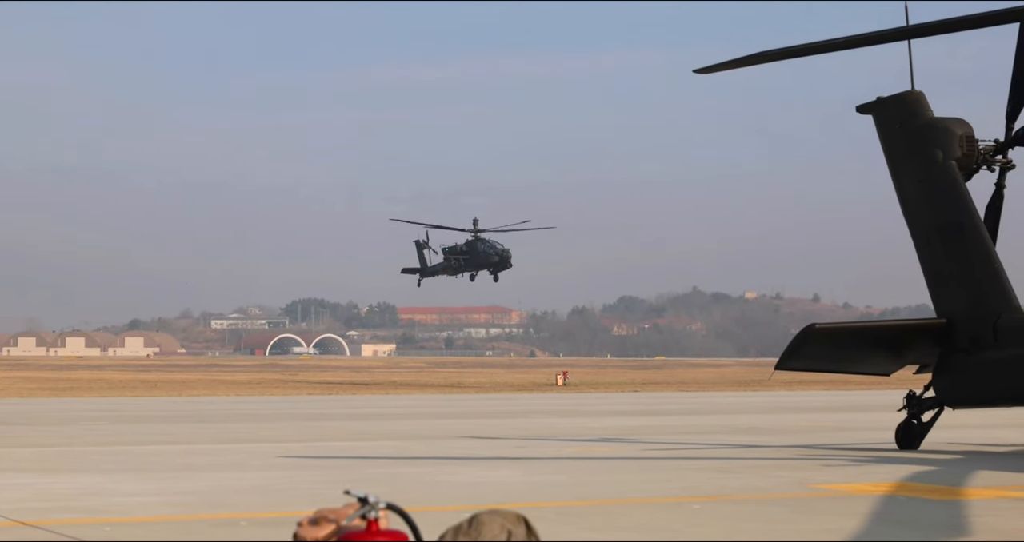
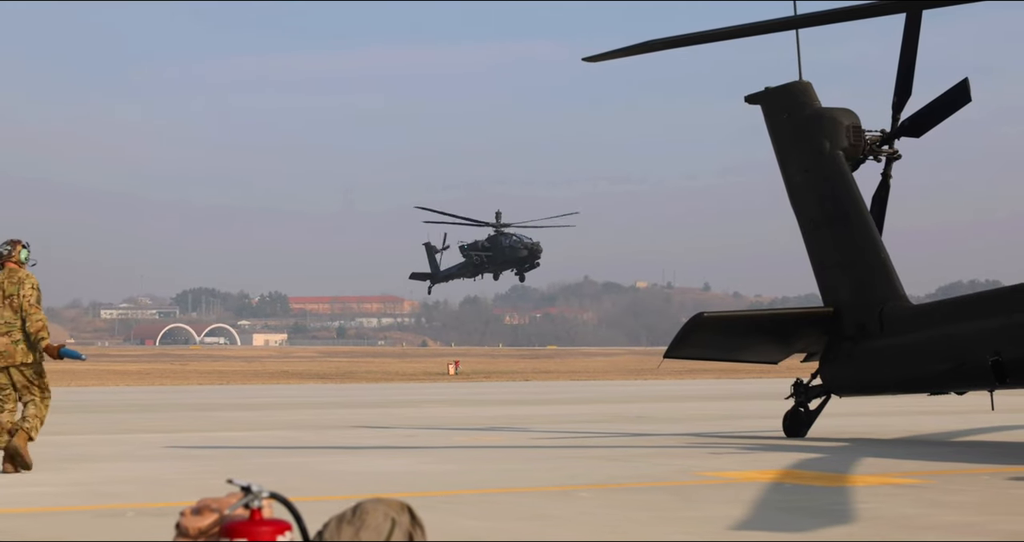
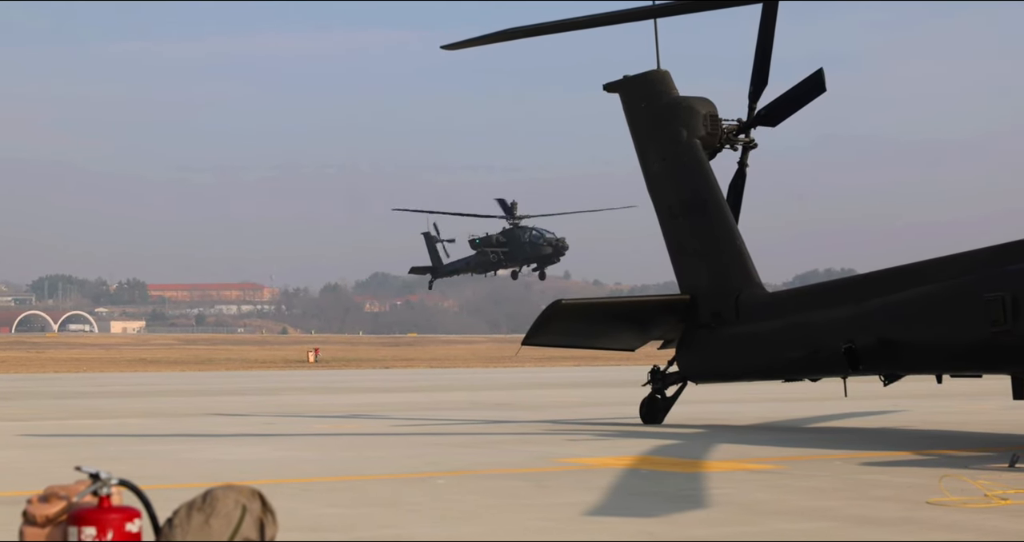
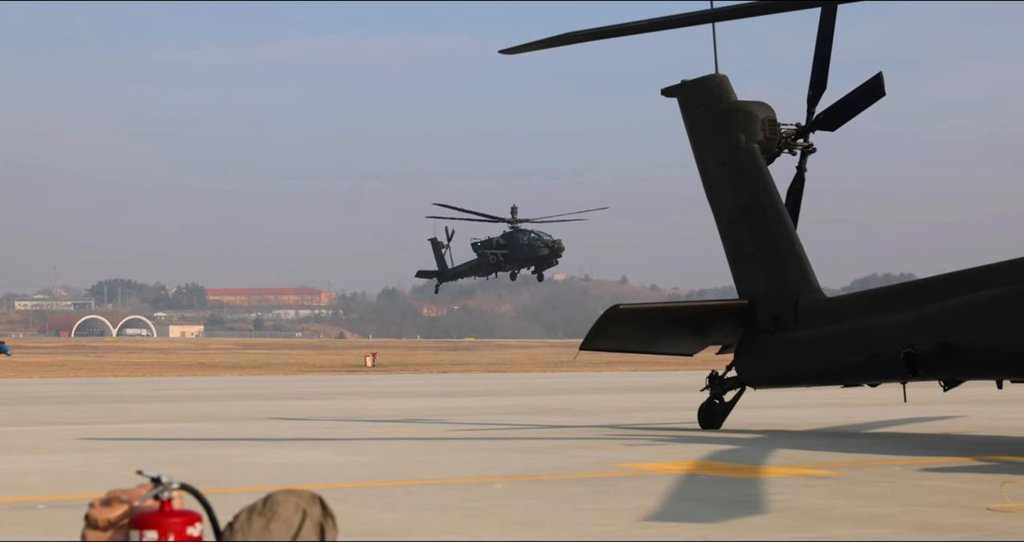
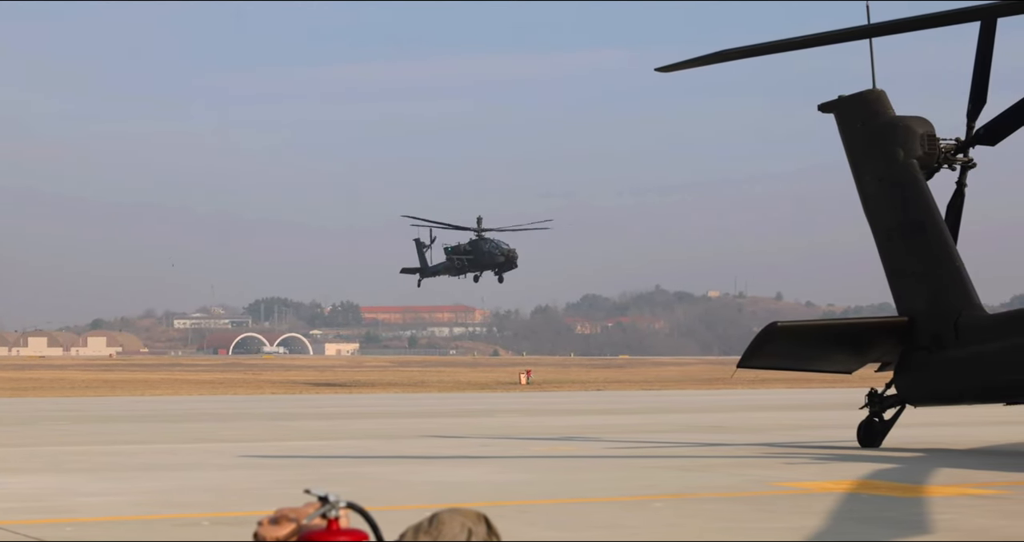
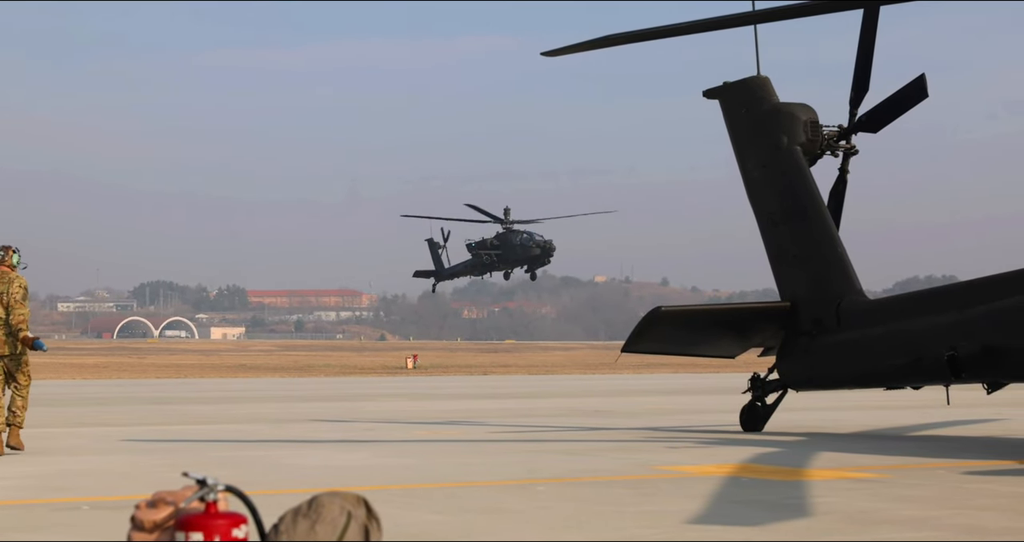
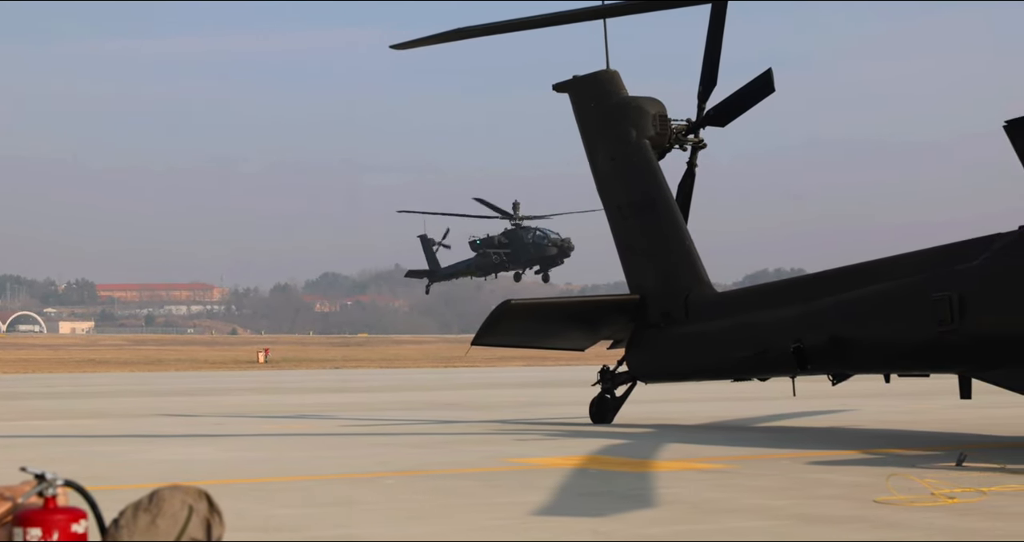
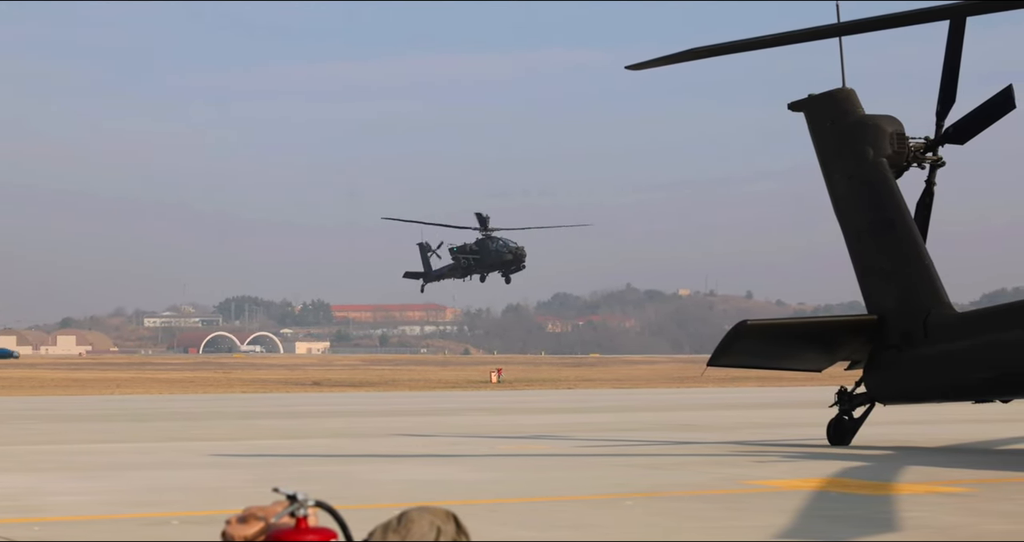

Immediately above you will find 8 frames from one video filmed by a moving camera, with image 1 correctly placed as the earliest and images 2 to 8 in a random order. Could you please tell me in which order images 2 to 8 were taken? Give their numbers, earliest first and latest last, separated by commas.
5, 8, 2, 6, 4, 3, 7
